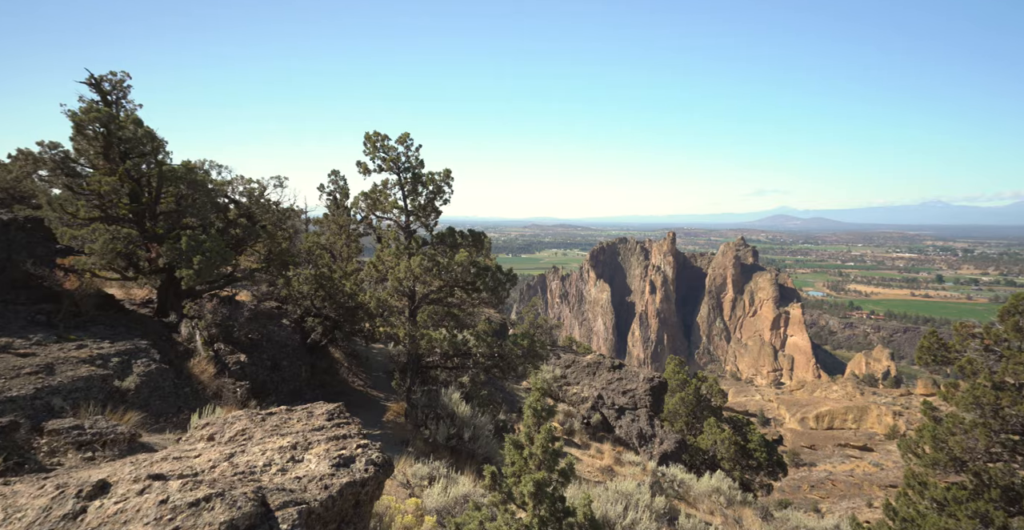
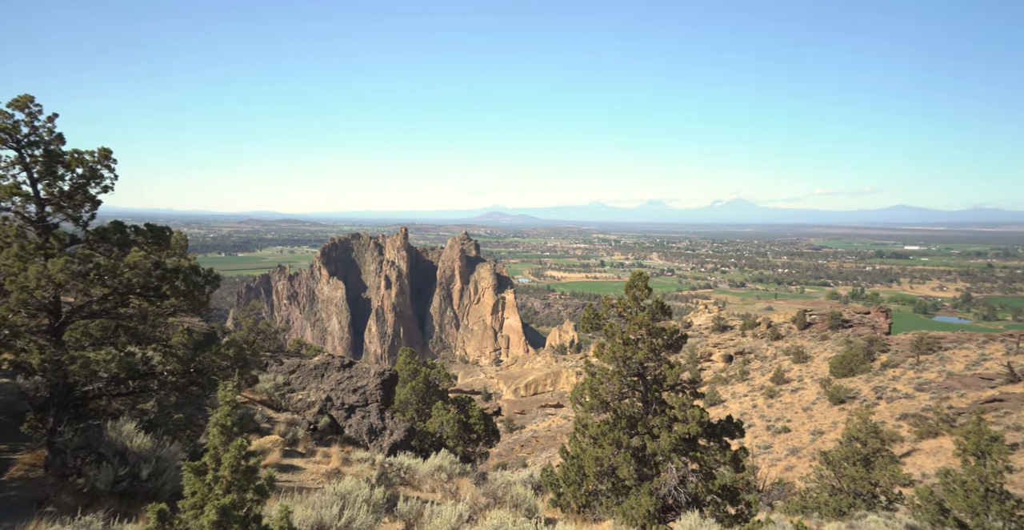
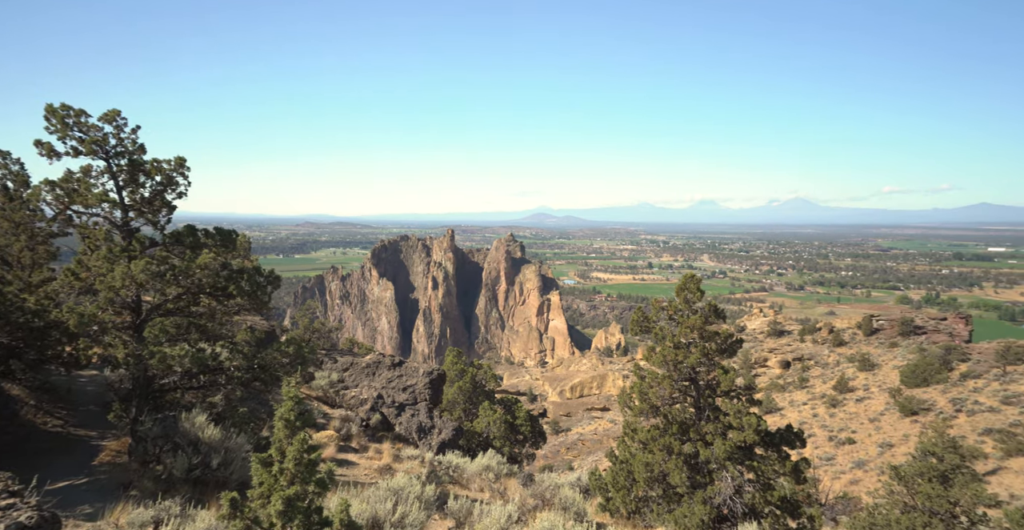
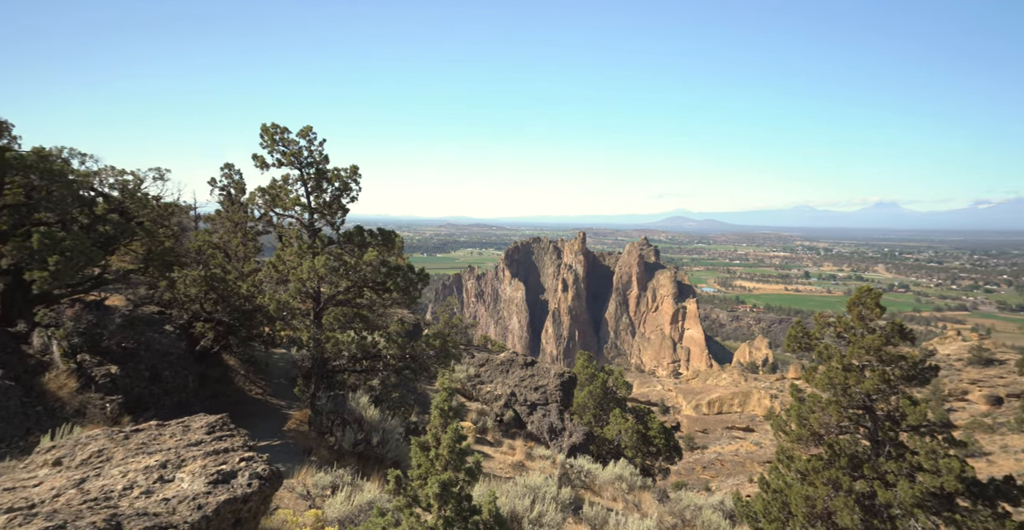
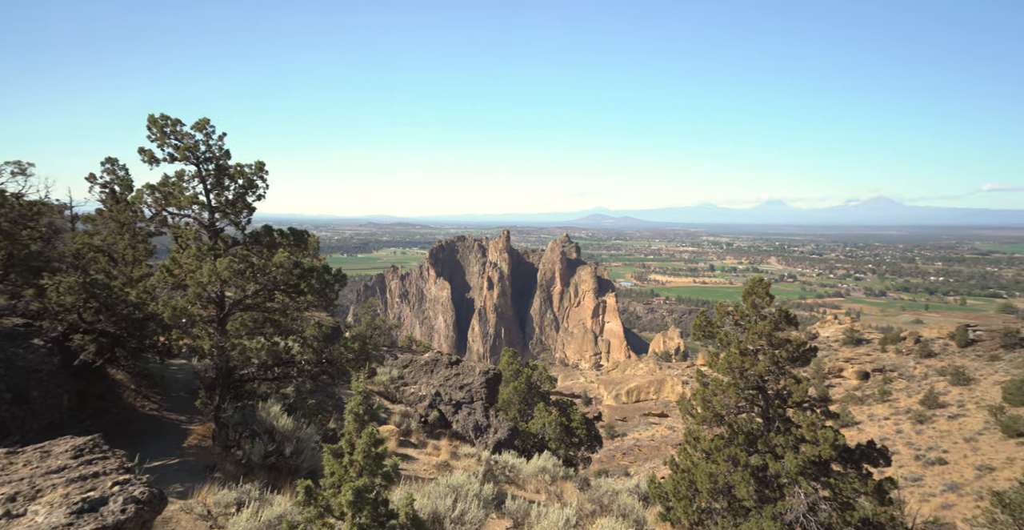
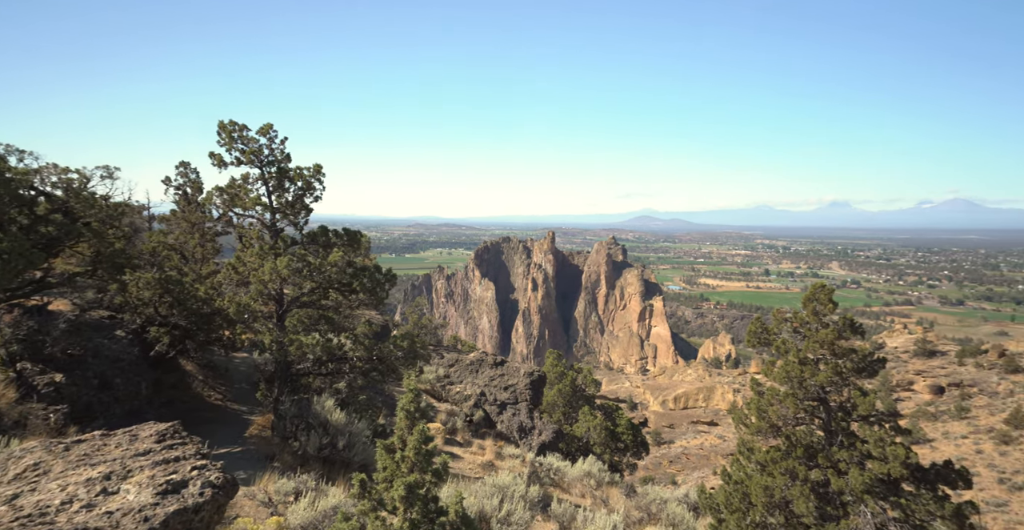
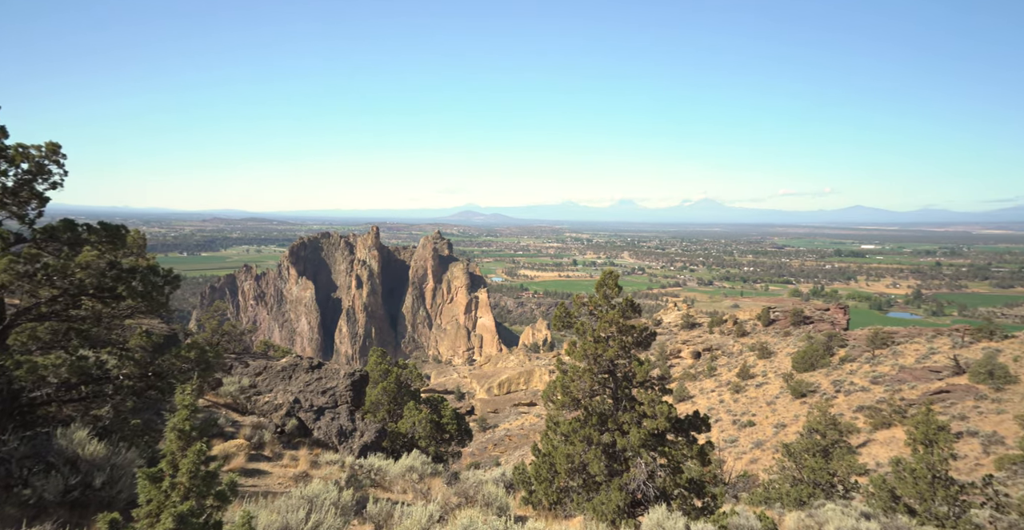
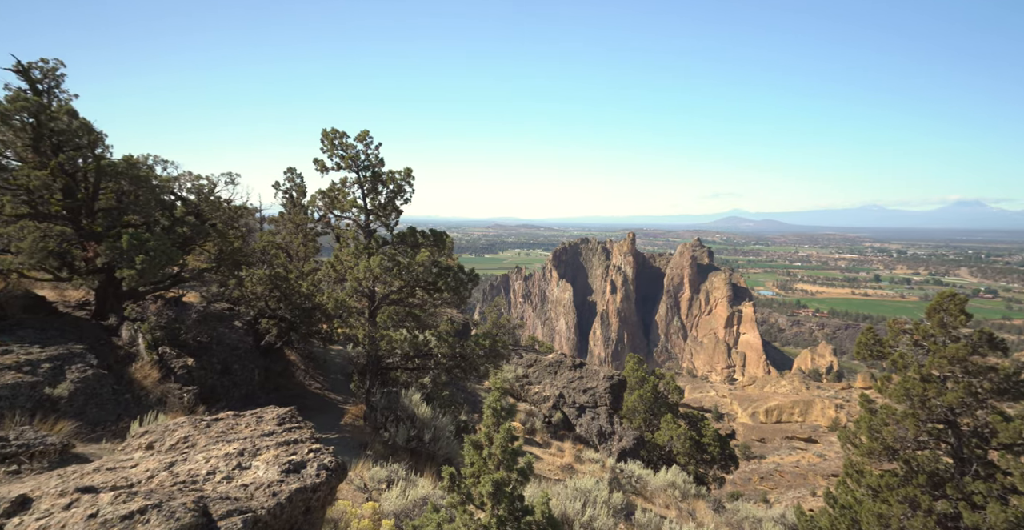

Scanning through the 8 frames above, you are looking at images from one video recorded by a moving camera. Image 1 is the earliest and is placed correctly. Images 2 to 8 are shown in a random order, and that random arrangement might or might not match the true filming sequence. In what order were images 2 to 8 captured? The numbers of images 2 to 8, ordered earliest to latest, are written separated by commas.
8, 4, 6, 5, 3, 2, 7
